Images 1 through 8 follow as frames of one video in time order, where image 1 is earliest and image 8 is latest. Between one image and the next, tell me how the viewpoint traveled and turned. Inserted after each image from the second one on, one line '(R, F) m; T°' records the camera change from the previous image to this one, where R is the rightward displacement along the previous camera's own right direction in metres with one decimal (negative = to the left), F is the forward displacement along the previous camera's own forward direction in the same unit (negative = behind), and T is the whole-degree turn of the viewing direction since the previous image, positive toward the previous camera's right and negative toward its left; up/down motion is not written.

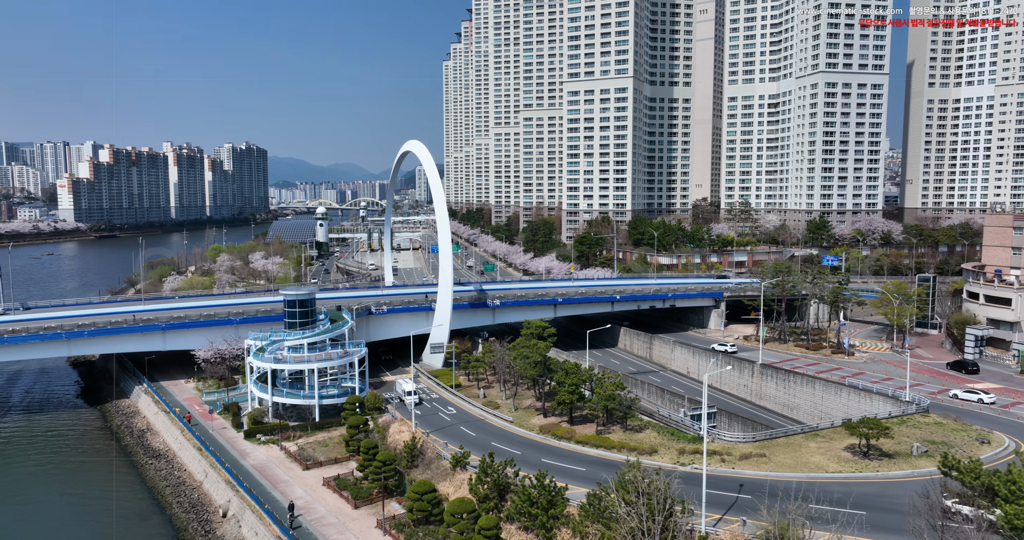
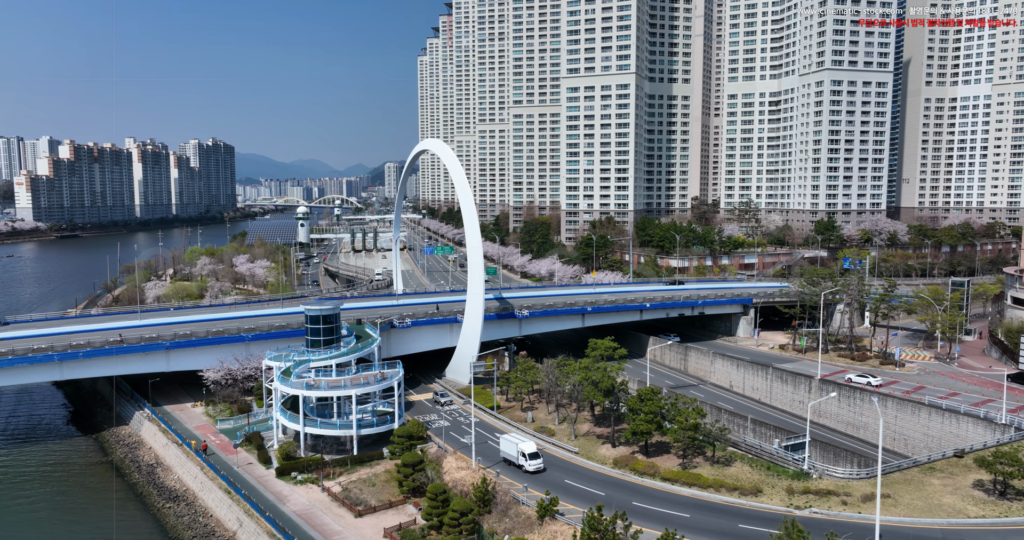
(-4.1, +3.5) m; +3°
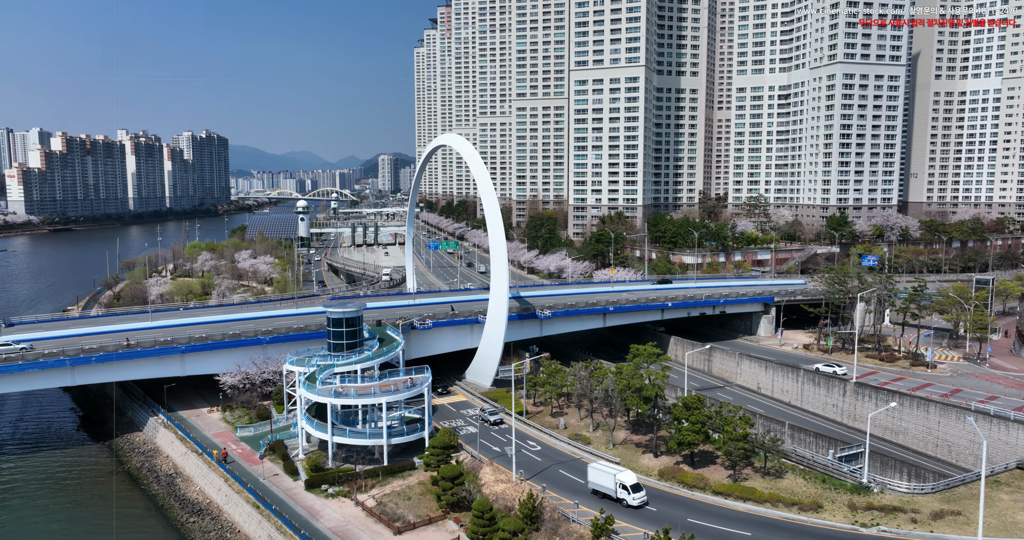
(-1.9, +1.3) m; +1°
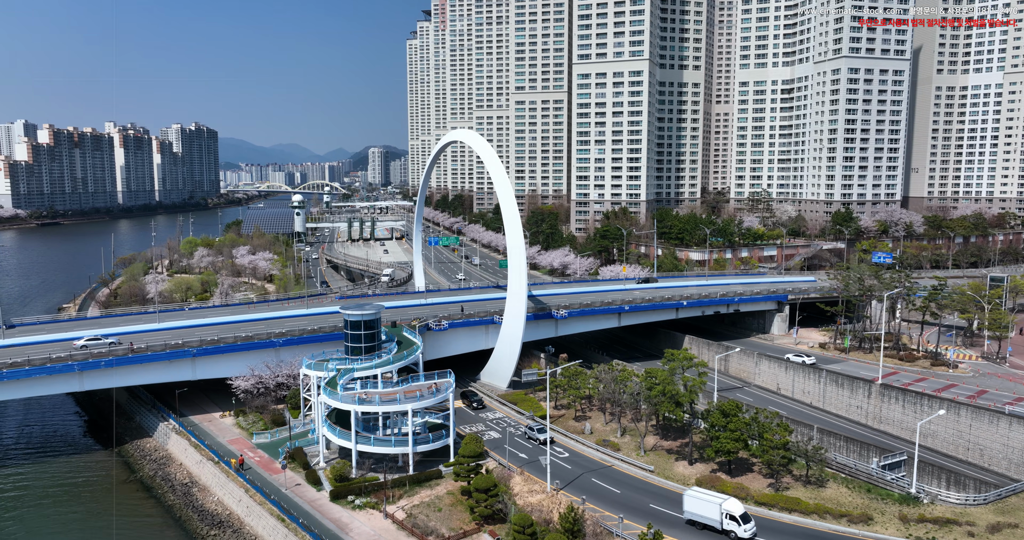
(-1.6, +1.0) m; +1°
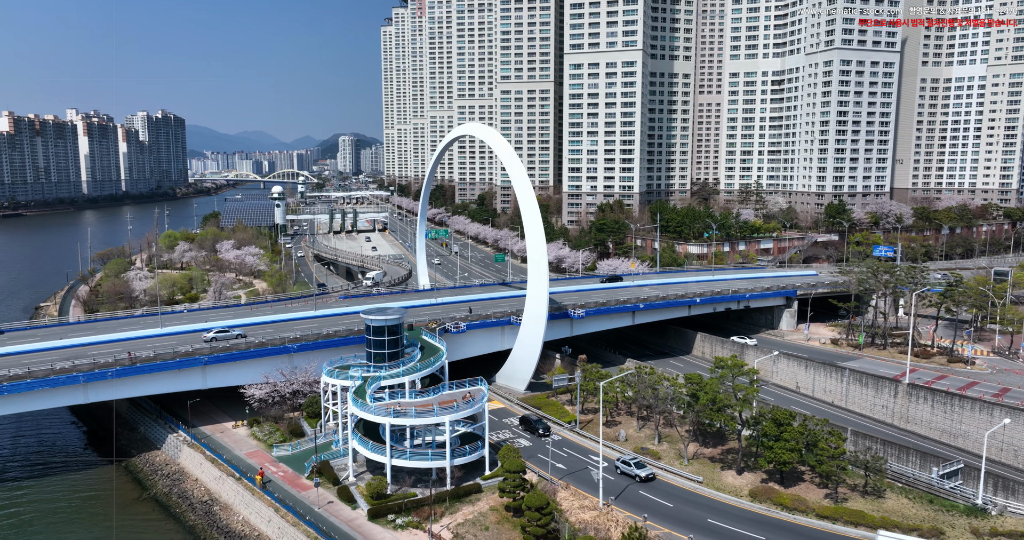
(-2.8, +1.3) m; +2°
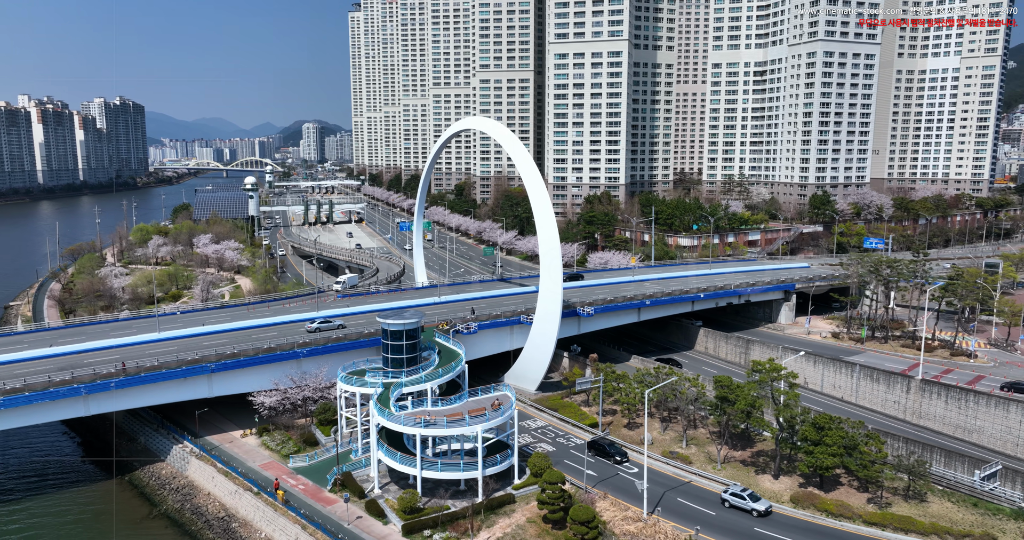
(-2.5, +1.0) m; +3°
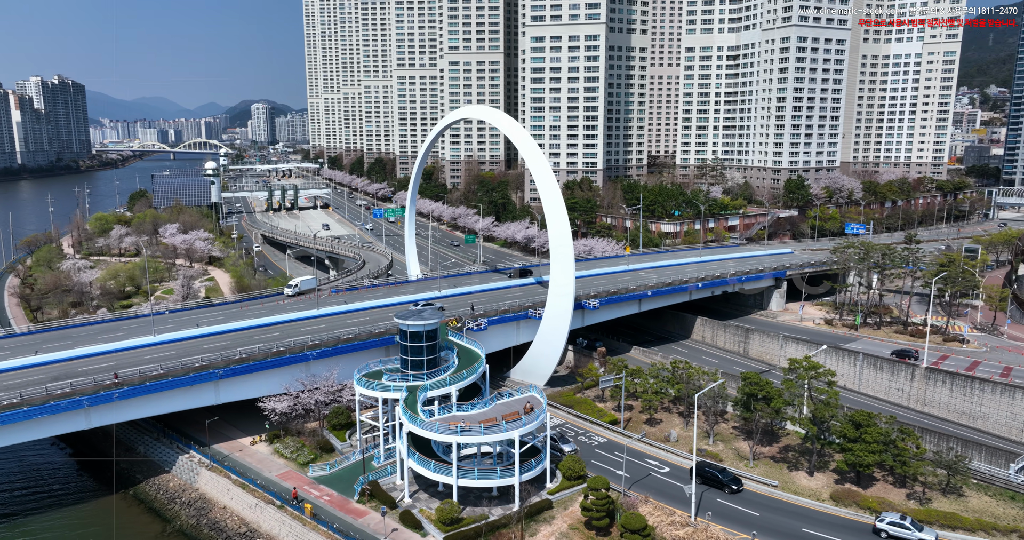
(-3.0, +1.0) m; +4°
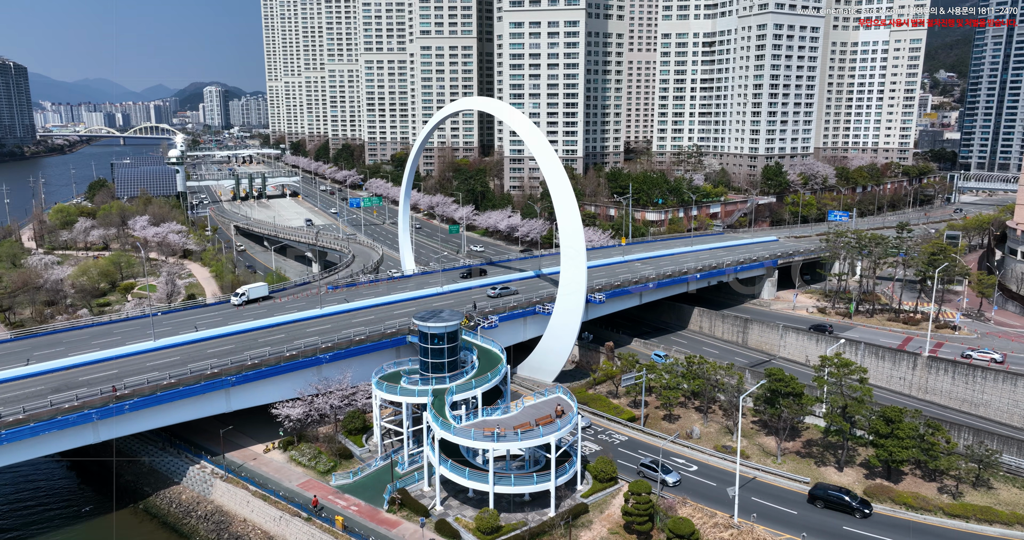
(-2.7, +0.7) m; +3°
